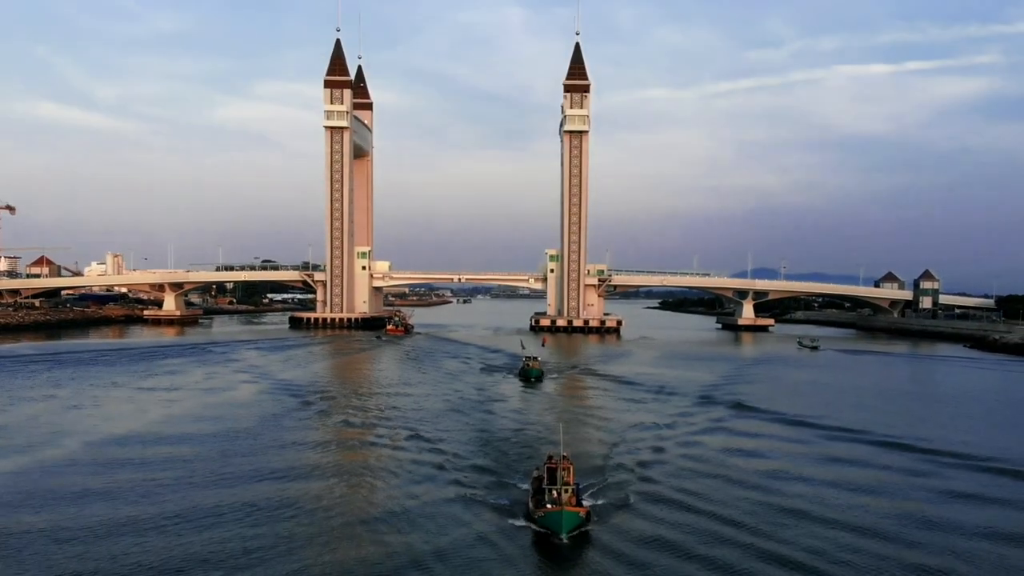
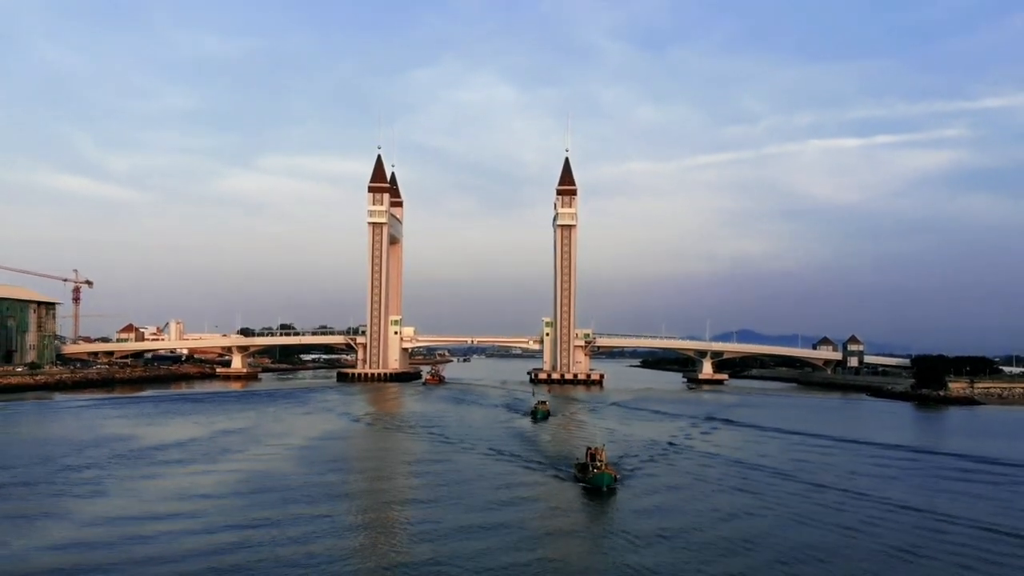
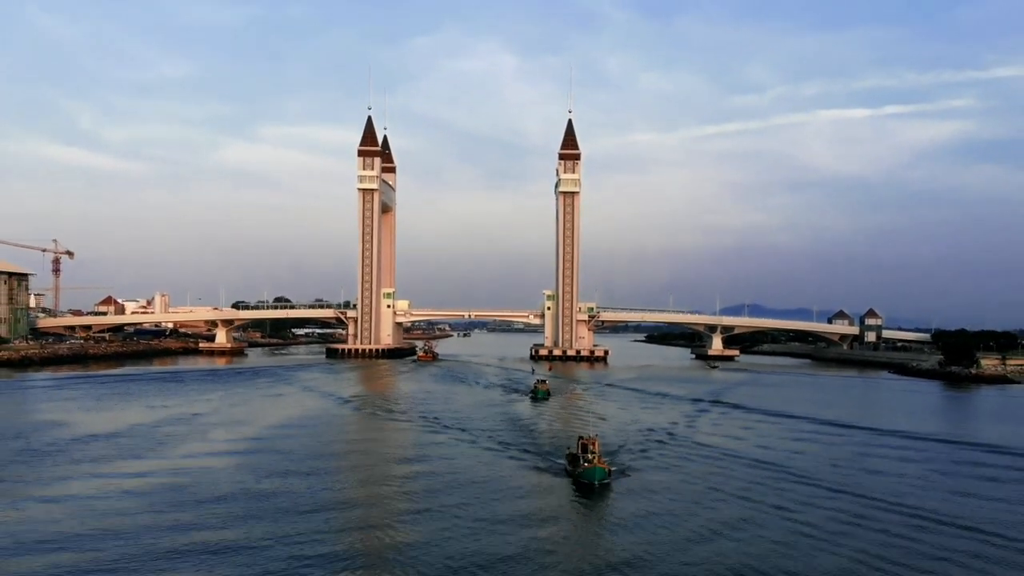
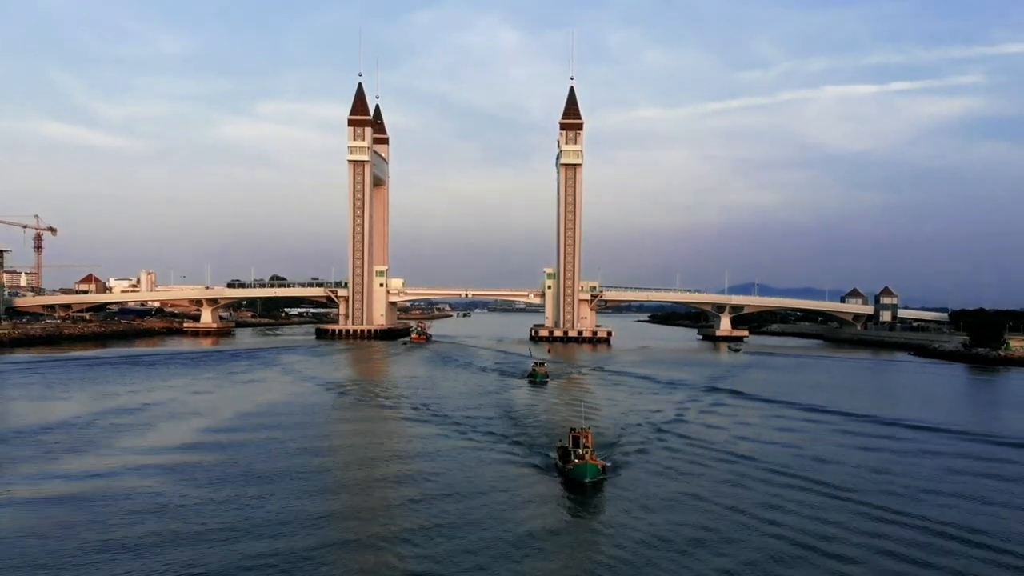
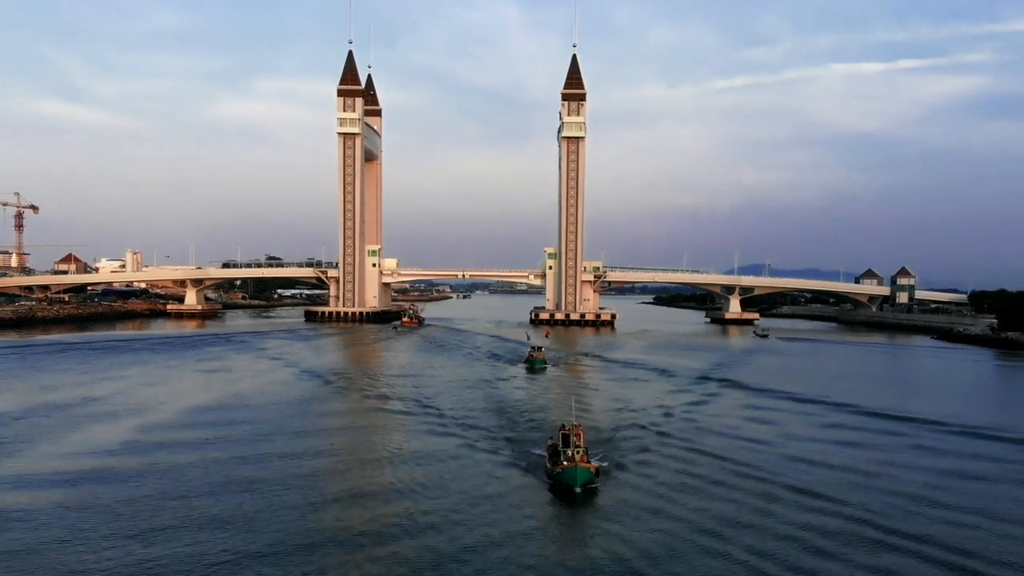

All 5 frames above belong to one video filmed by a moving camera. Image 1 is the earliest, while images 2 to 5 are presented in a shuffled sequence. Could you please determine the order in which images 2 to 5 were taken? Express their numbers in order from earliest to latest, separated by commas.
5, 4, 3, 2
